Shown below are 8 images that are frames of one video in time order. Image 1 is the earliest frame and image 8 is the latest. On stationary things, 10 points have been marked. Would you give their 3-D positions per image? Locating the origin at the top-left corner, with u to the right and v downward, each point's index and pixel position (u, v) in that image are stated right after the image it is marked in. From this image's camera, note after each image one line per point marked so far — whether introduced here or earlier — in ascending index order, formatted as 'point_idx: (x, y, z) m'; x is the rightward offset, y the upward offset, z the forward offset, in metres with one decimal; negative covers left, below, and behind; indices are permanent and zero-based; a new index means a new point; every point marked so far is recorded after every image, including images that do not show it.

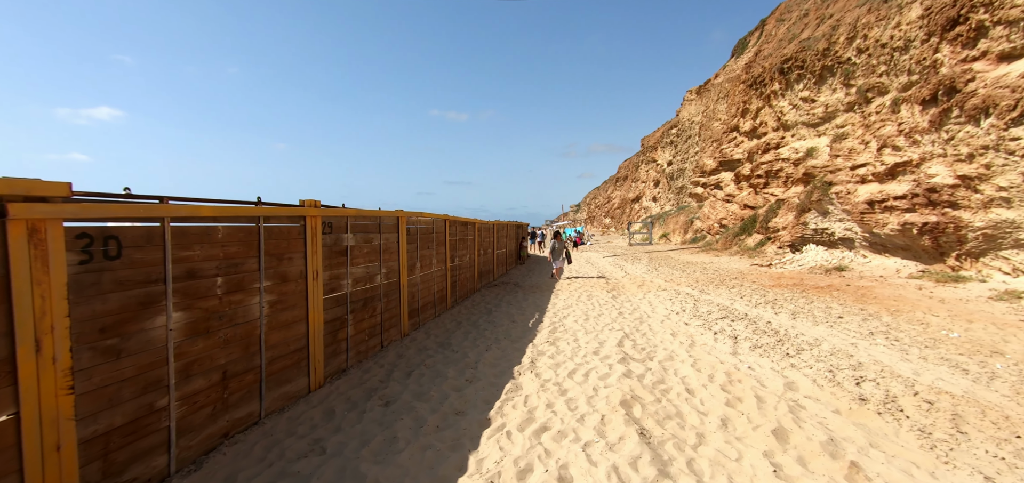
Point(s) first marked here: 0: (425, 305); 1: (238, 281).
0: (-1.6, -1.2, +7.2) m
1: (-2.3, -0.3, +3.3) m
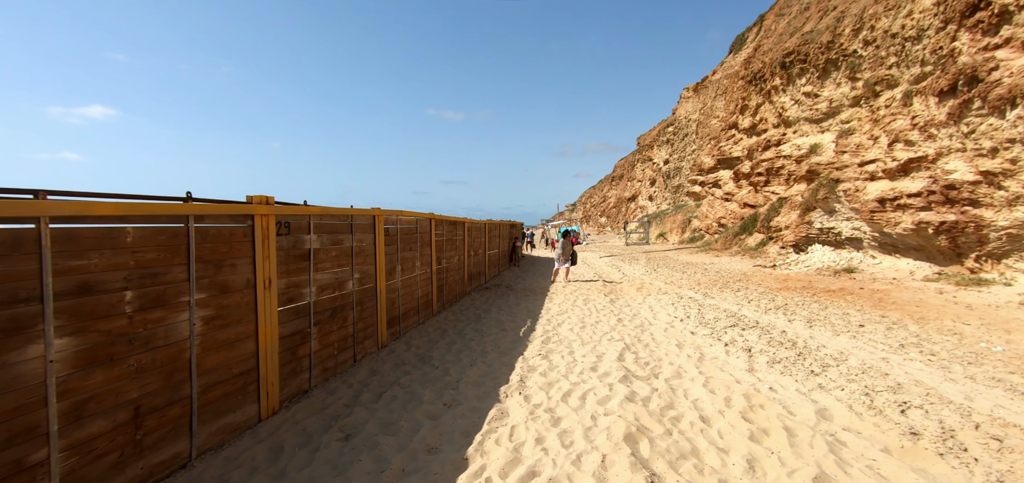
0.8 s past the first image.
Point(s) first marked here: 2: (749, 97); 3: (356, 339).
0: (-1.7, -1.2, +6.6) m
1: (-2.5, -0.4, +2.7) m
2: (+11.9, +7.3, +20.0) m
3: (-2.0, -1.3, +5.1) m
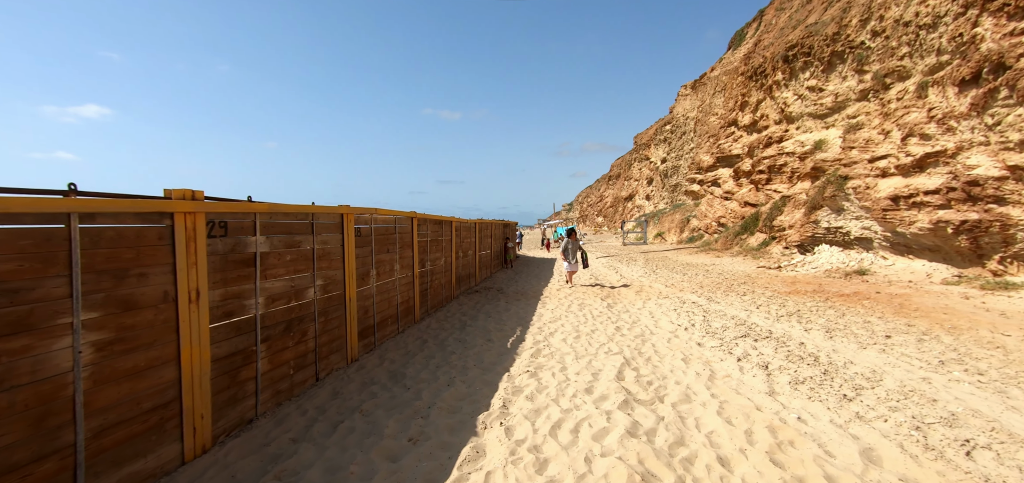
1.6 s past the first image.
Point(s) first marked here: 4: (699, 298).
0: (-1.9, -1.2, +6.0) m
1: (-2.6, -0.4, +2.1) m
2: (+11.6, +7.3, +19.5) m
3: (-2.2, -1.3, +4.5) m
4: (+3.9, -1.2, +8.2) m
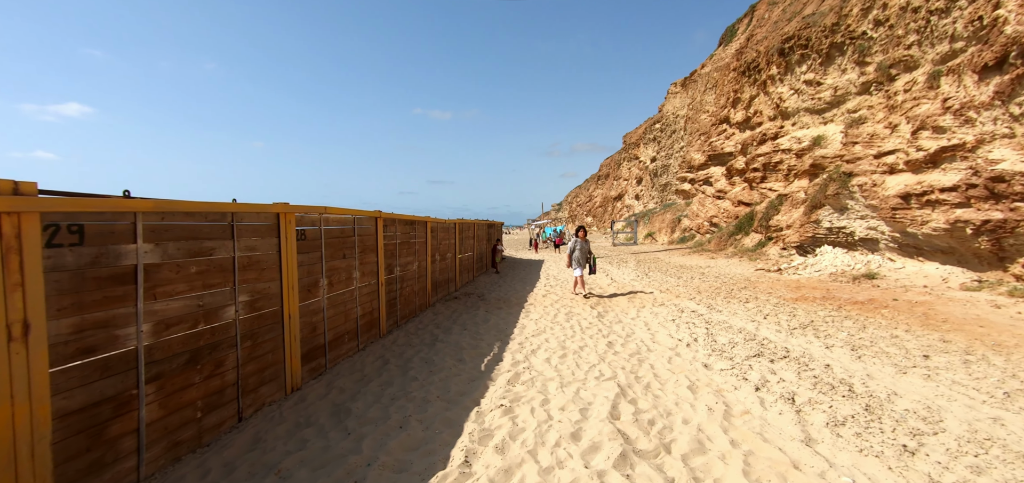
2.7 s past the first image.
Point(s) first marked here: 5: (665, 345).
0: (-2.2, -1.3, +5.1) m
1: (-2.8, -0.5, +1.2) m
2: (+10.9, +7.3, +18.9) m
3: (-2.5, -1.4, +3.6) m
4: (+3.5, -1.2, +7.4) m
5: (+2.1, -1.4, +5.4) m
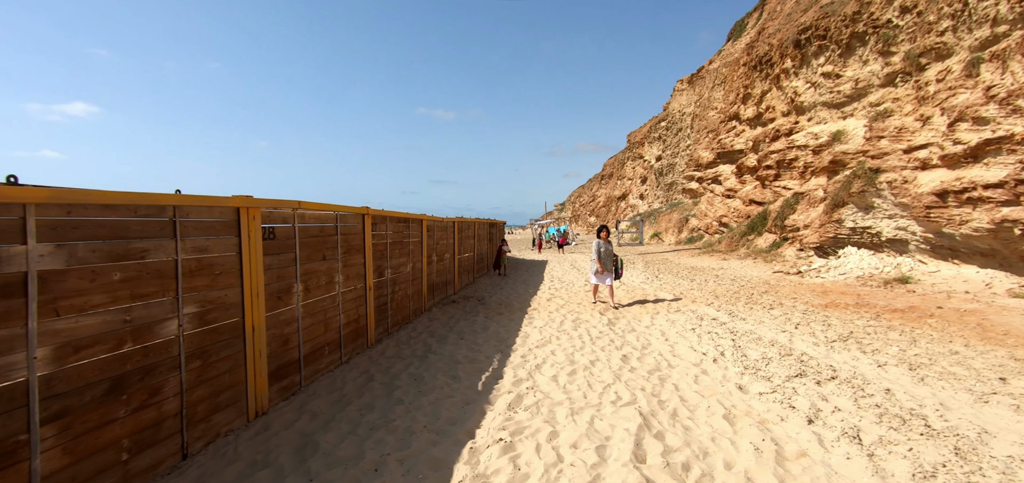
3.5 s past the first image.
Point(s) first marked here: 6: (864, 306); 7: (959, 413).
0: (-2.2, -1.3, +4.5) m
1: (-2.8, -0.5, +0.6) m
2: (+11.1, +7.2, +18.2) m
3: (-2.5, -1.3, +3.0) m
4: (+3.6, -1.2, +6.8) m
5: (+2.1, -1.4, +4.7) m
6: (+5.9, -1.1, +6.6) m
7: (+3.5, -1.3, +3.1) m
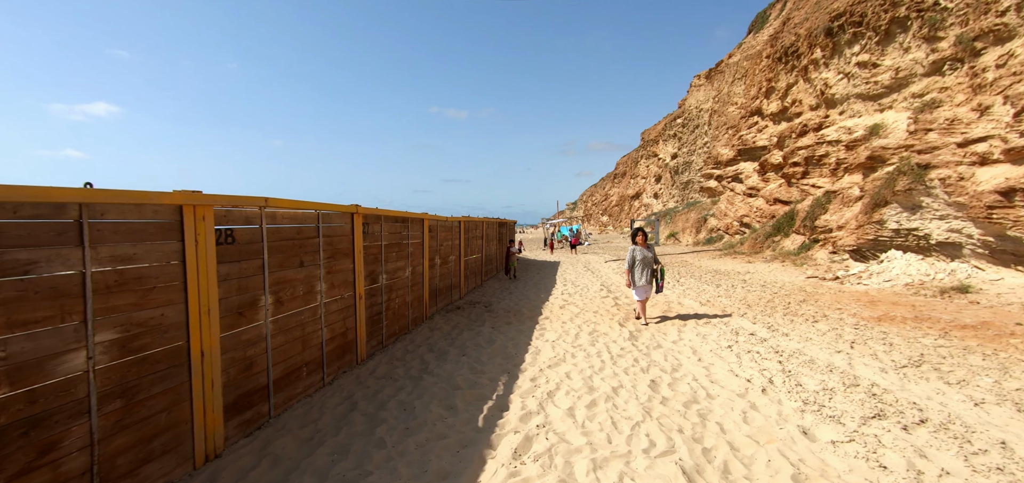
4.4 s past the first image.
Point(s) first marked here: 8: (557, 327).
0: (-2.1, -1.3, +3.9) m
1: (-2.9, -0.5, 0.0) m
2: (+11.6, +7.2, +17.2) m
3: (-2.4, -1.4, +2.4) m
4: (+3.7, -1.3, +6.0) m
5: (+2.2, -1.5, +4.0) m
6: (+6.1, -1.2, +5.8) m
7: (+3.5, -1.4, +2.3) m
8: (+0.7, -1.4, +6.3) m
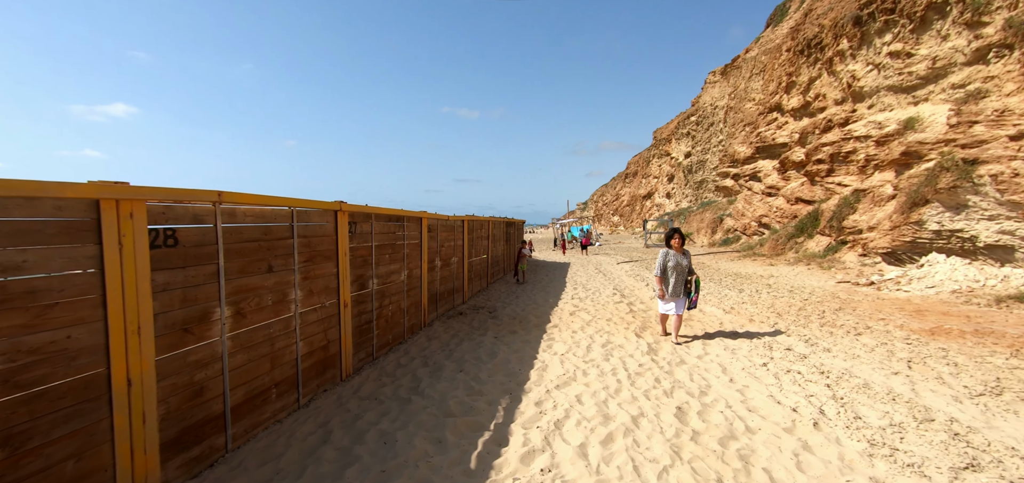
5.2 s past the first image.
0: (-2.1, -1.3, +3.3) m
1: (-2.9, -0.5, -0.6) m
2: (+11.9, +7.1, +16.3) m
3: (-2.4, -1.4, +1.8) m
4: (+3.8, -1.3, +5.3) m
5: (+2.2, -1.5, +3.3) m
6: (+6.1, -1.2, +5.0) m
7: (+3.5, -1.4, +1.6) m
8: (+0.8, -1.4, +5.7) m
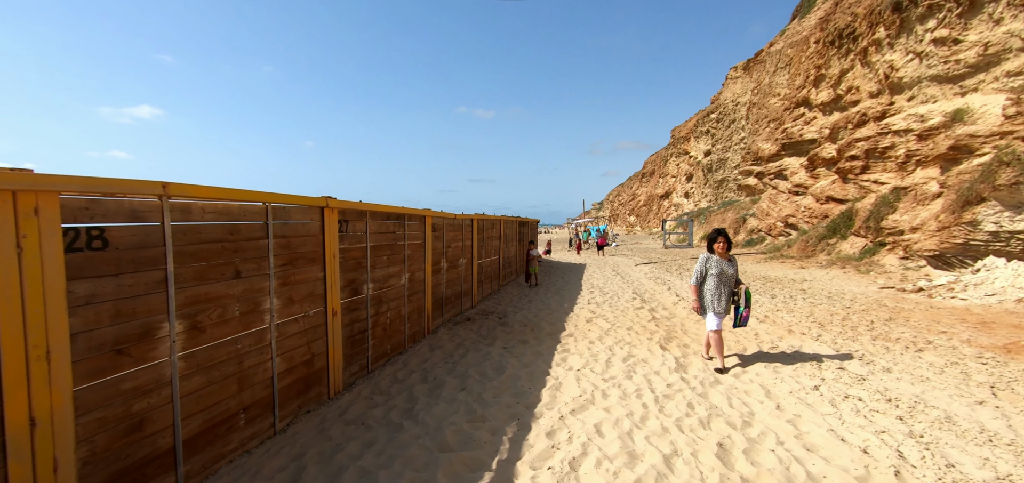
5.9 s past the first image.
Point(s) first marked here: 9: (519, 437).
0: (-2.1, -1.3, +2.8) m
1: (-3.0, -0.5, -1.0) m
2: (+12.4, +7.1, +15.3) m
3: (-2.5, -1.4, +1.4) m
4: (+3.9, -1.3, +4.6) m
5: (+2.2, -1.5, +2.7) m
6: (+6.2, -1.2, +4.3) m
7: (+3.5, -1.5, +0.9) m
8: (+0.9, -1.4, +5.2) m
9: (+0.1, -1.6, +3.2) m
